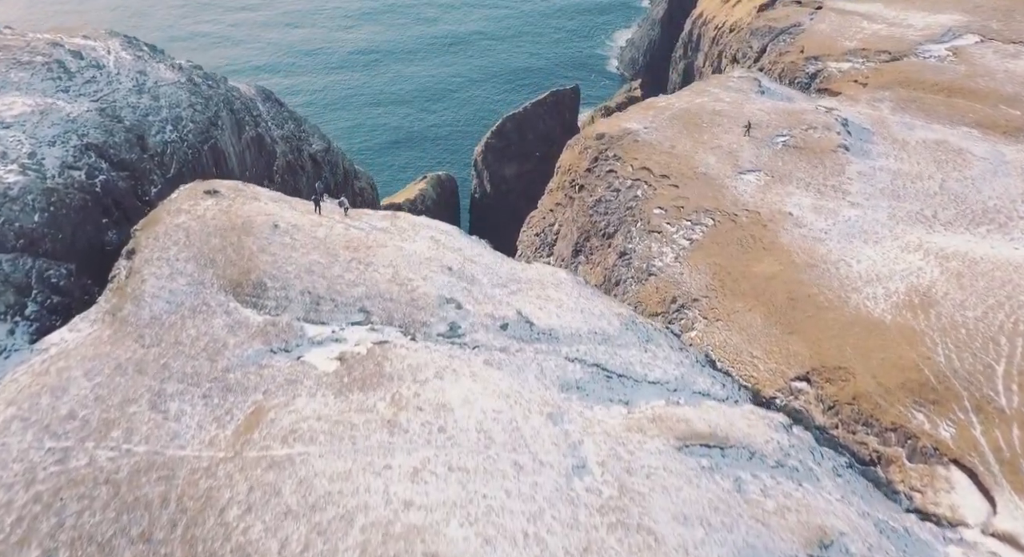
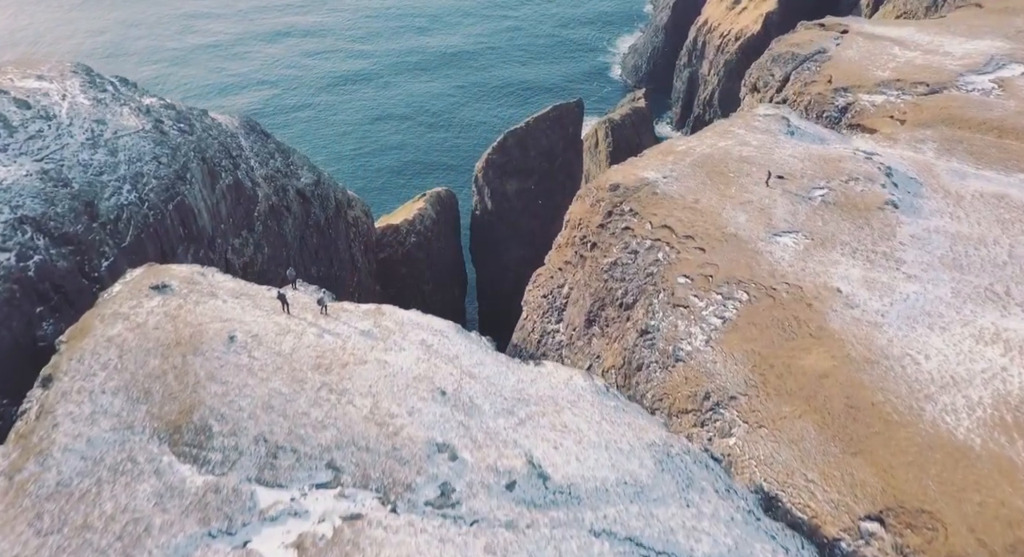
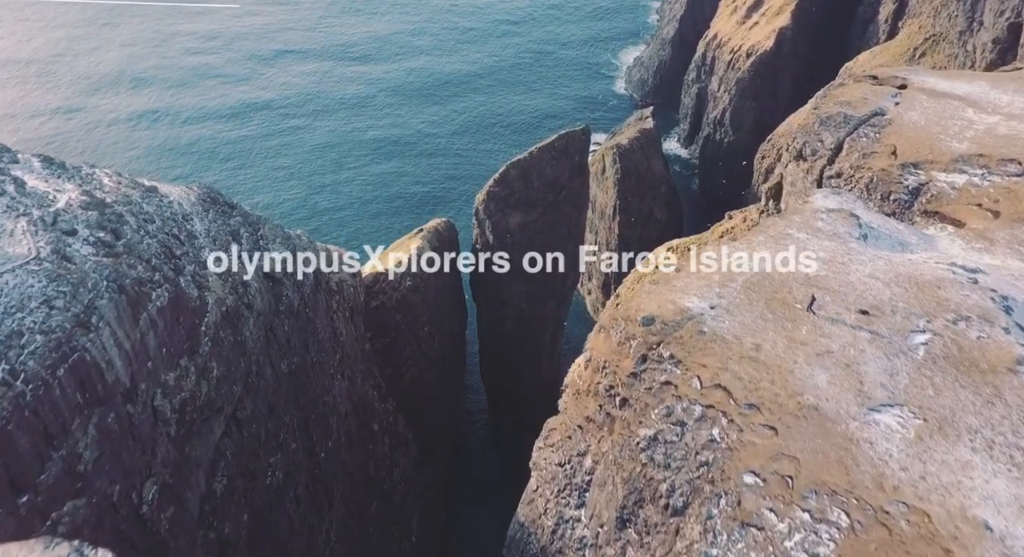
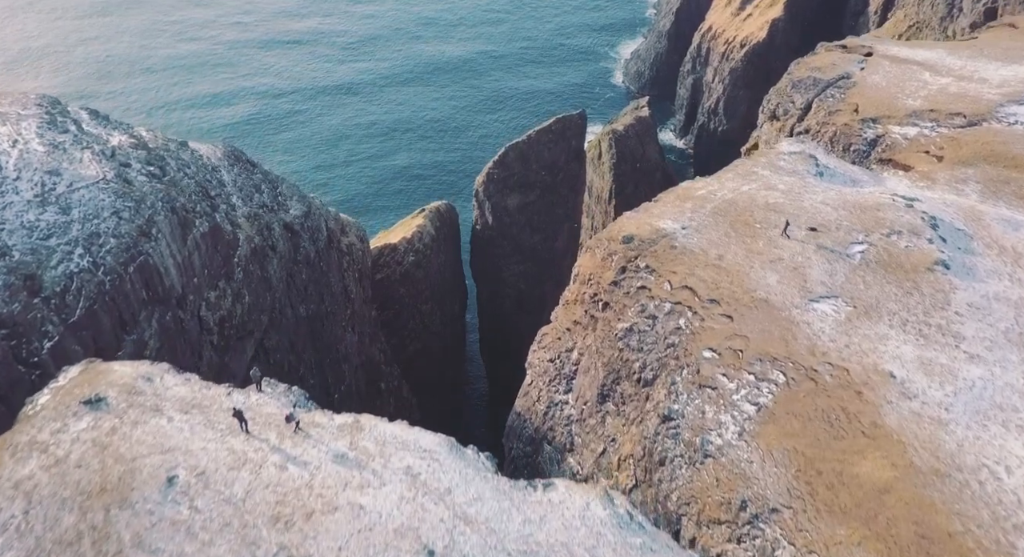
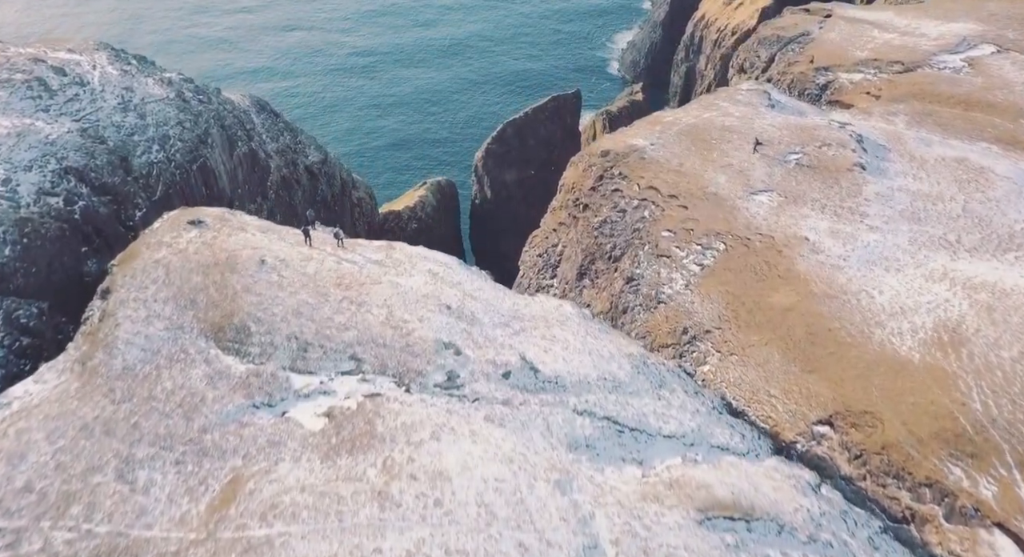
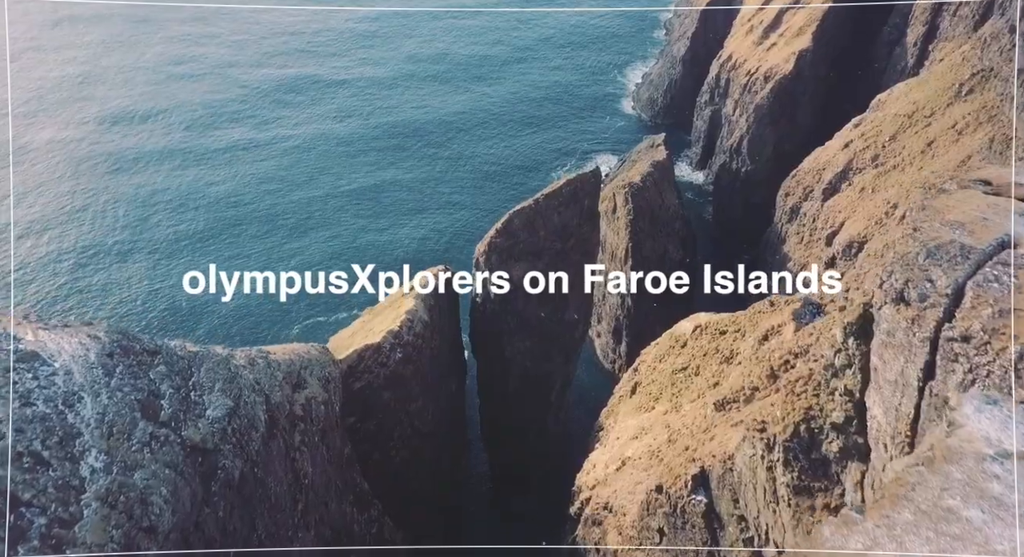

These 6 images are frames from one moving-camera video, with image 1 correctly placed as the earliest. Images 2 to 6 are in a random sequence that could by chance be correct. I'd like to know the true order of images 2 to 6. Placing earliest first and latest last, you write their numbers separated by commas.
5, 2, 4, 3, 6
